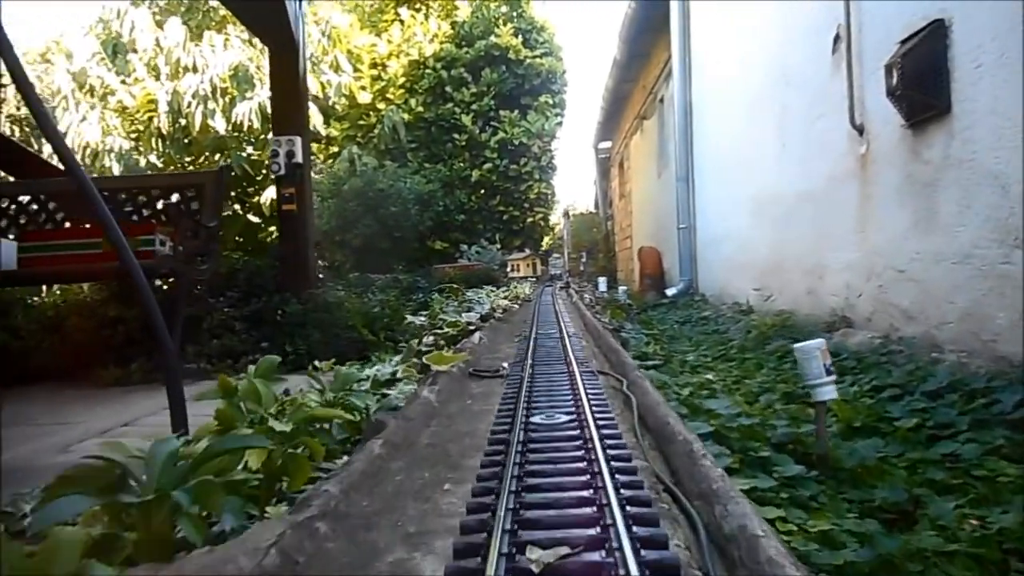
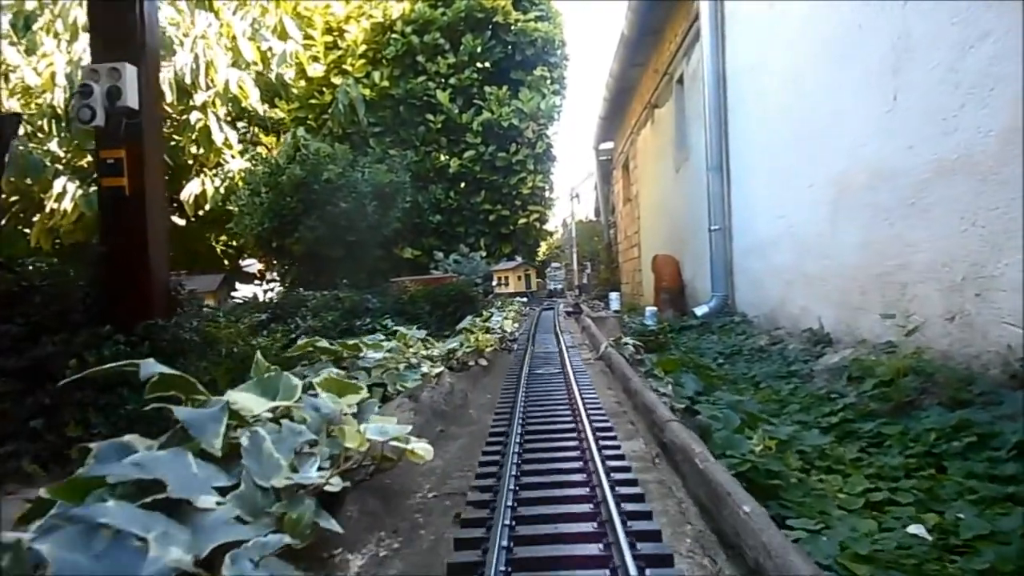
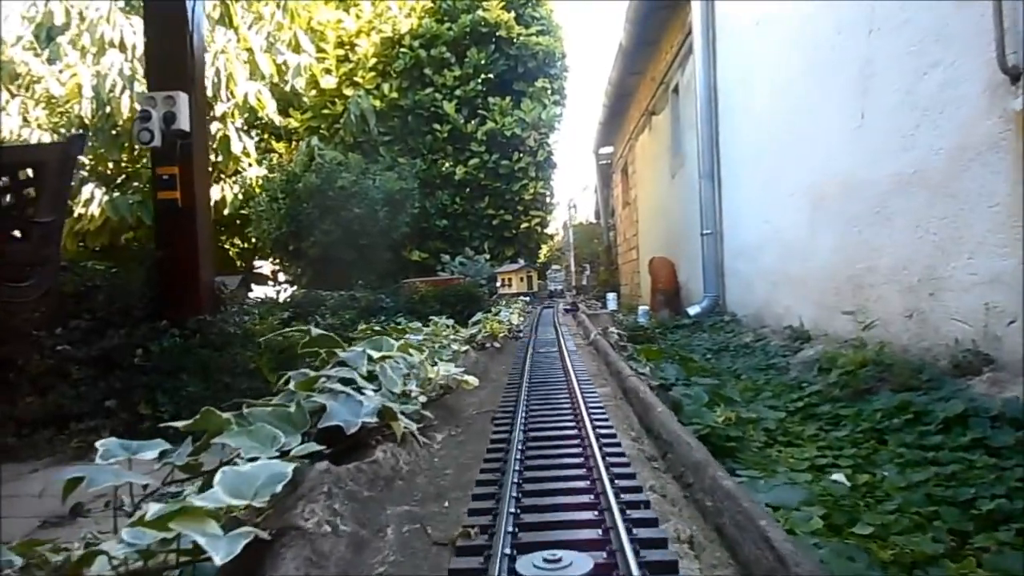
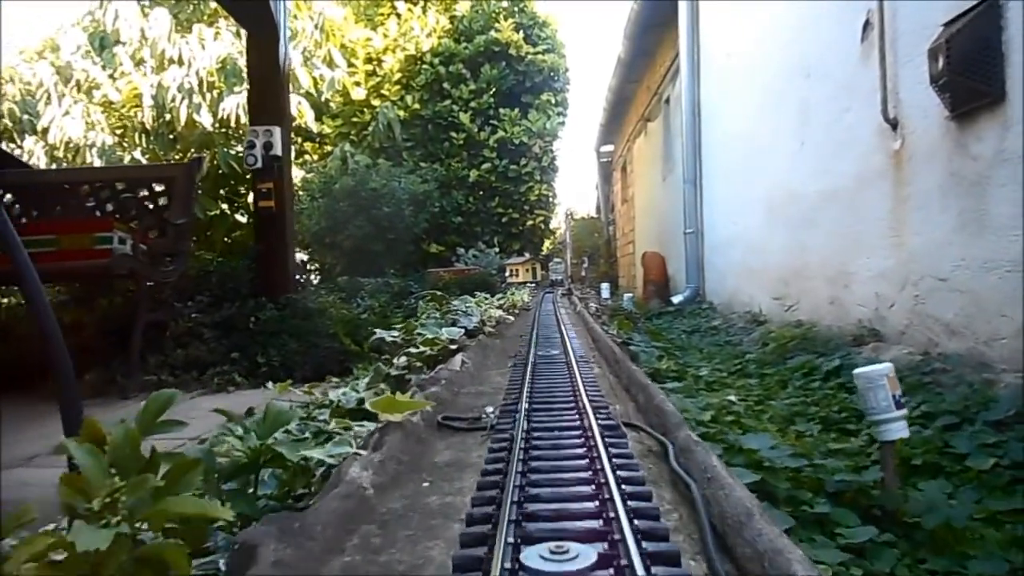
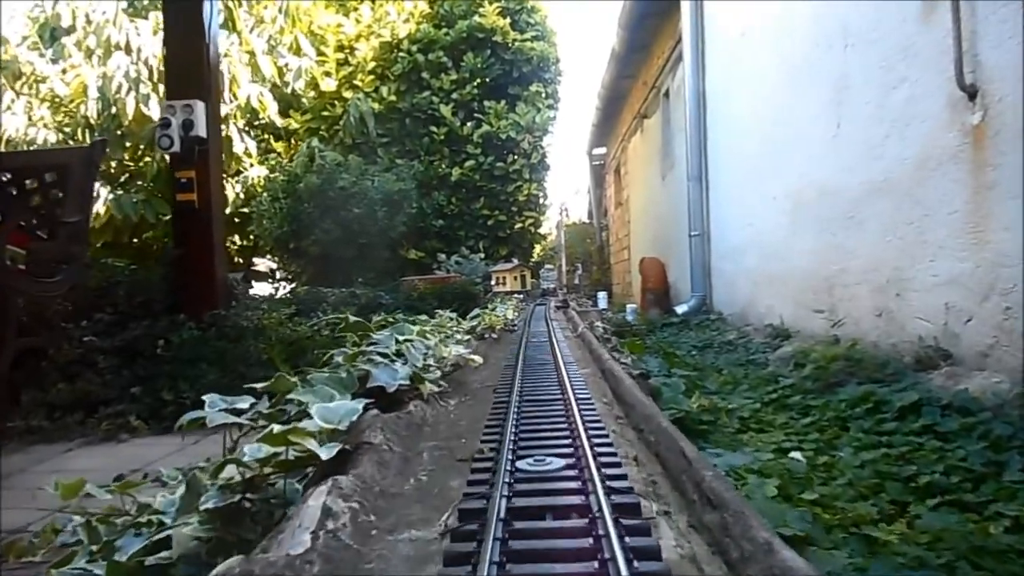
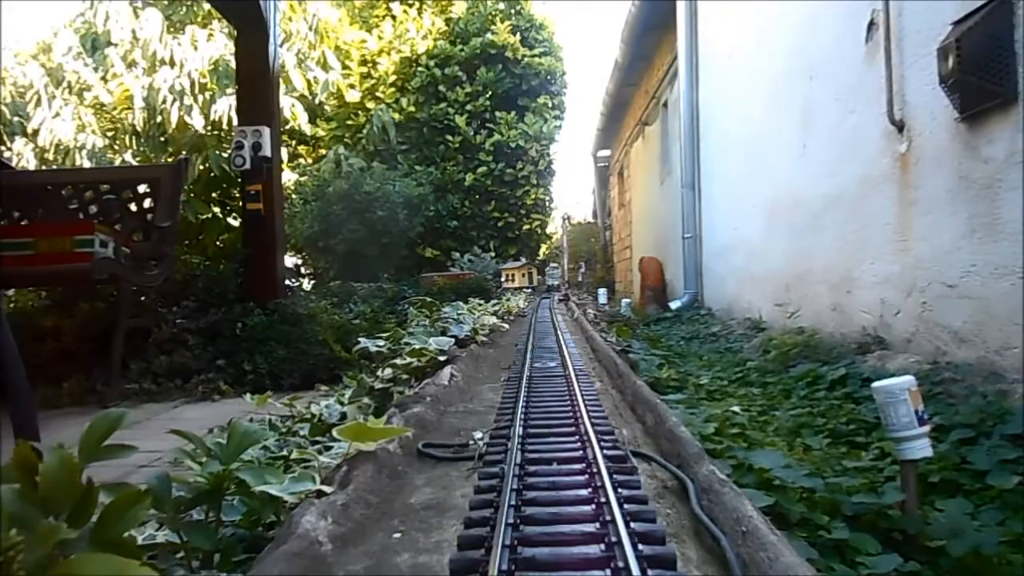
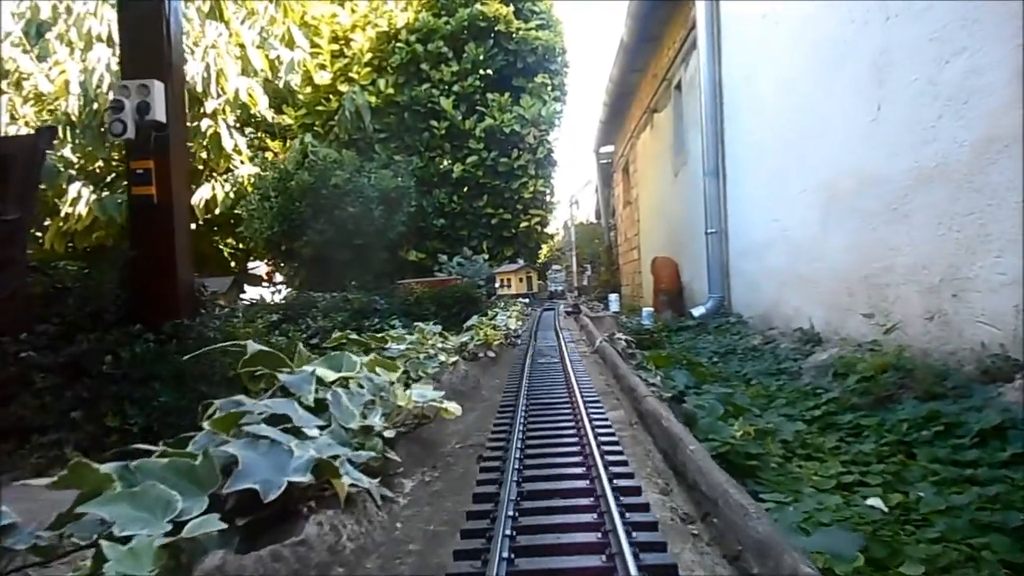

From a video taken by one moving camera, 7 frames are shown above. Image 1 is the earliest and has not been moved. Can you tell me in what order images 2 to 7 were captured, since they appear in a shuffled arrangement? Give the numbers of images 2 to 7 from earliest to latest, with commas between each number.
4, 6, 5, 3, 7, 2
